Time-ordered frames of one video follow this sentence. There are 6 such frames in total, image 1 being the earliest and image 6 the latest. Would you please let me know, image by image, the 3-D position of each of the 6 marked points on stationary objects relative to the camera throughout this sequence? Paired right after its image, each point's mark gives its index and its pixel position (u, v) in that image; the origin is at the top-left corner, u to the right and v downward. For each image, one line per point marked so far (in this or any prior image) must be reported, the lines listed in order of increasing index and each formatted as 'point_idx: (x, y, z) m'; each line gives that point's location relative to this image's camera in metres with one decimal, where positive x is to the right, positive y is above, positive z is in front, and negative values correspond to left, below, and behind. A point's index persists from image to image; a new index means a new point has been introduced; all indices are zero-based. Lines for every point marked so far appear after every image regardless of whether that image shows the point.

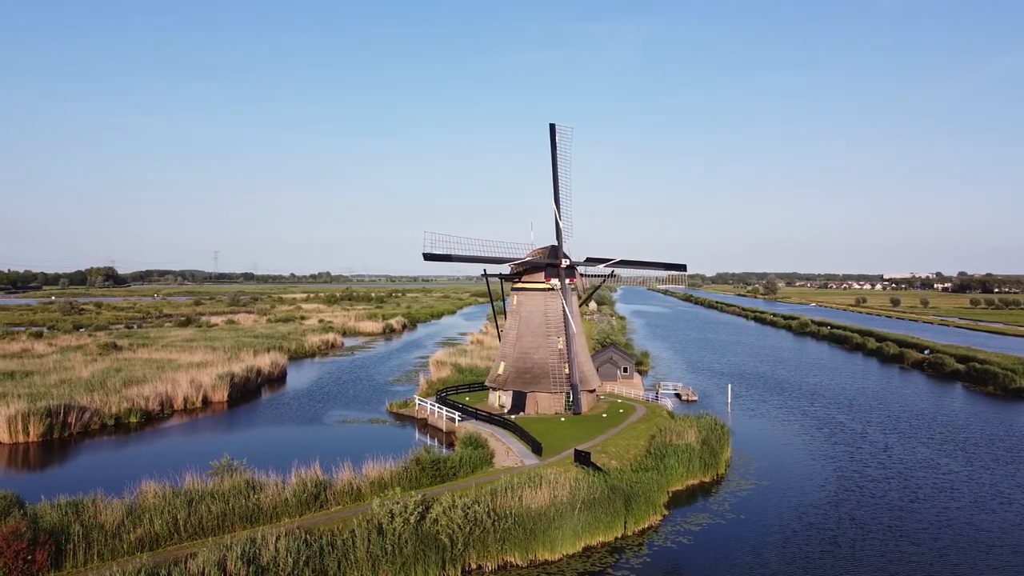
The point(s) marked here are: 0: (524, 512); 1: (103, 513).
0: (+0.2, -3.8, +11.0) m
1: (-6.3, -3.4, +10.1) m
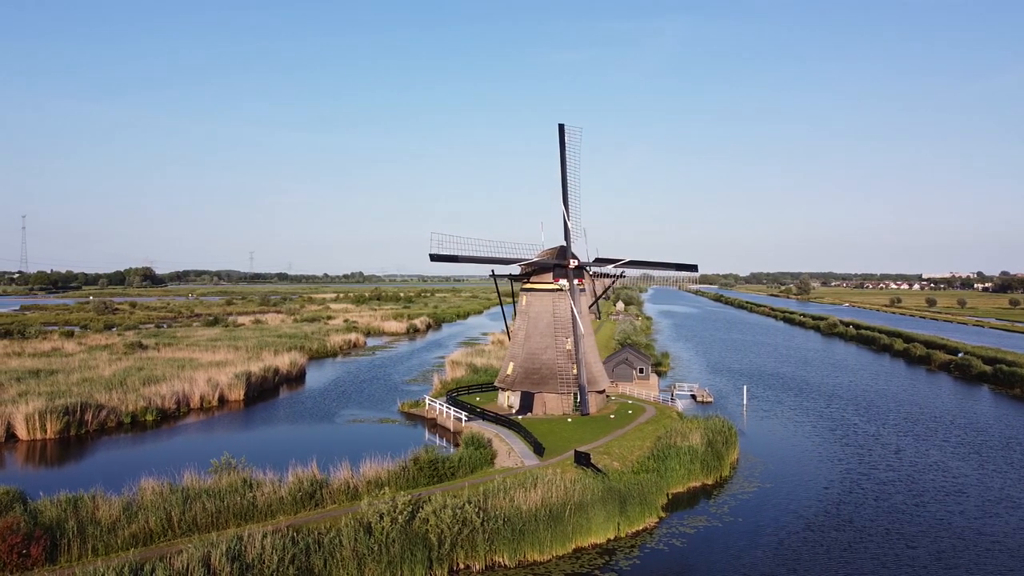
0: (0.0, -3.8, +11.0) m
1: (-6.4, -3.5, +10.3) m
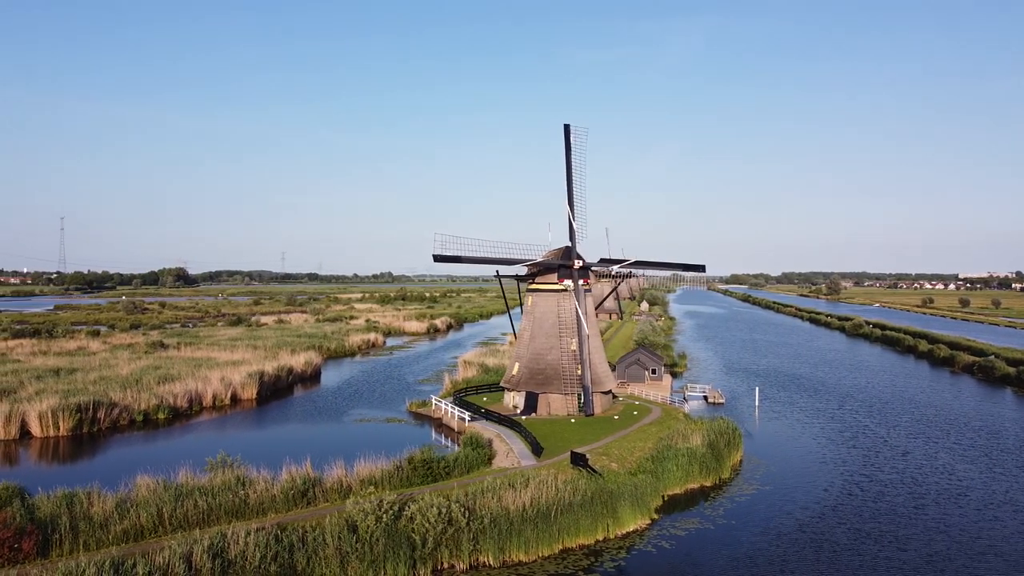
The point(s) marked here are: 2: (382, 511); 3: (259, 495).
0: (-0.2, -3.8, +11.0) m
1: (-6.7, -3.5, +10.5) m
2: (-2.0, -3.5, +10.2) m
3: (-4.5, -3.6, +11.5) m
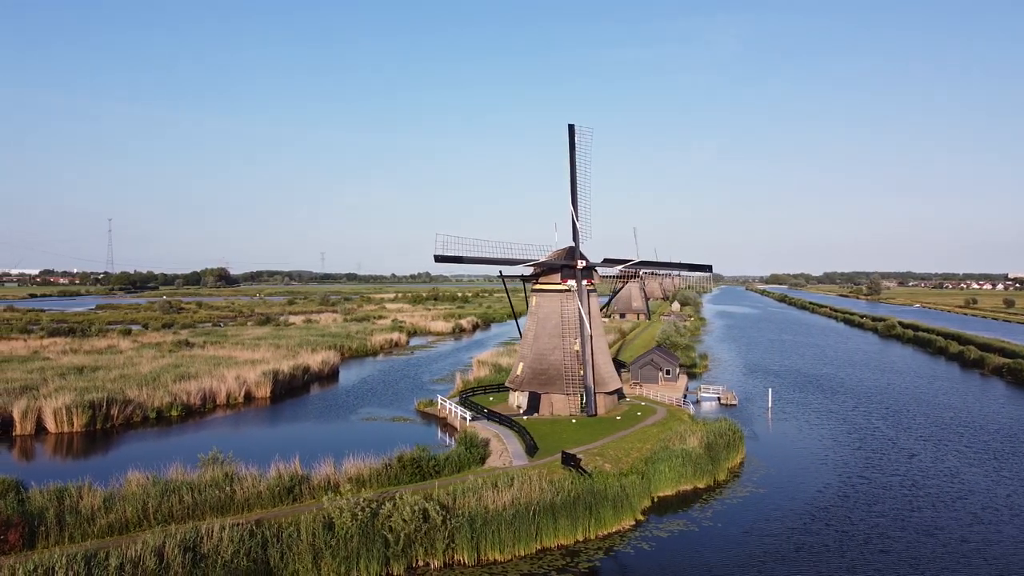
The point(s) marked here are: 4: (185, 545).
0: (-0.6, -3.8, +11.1) m
1: (-7.1, -3.5, +10.8) m
2: (-2.4, -3.5, +10.3) m
3: (-4.8, -3.7, +11.8) m
4: (-4.5, -3.5, +8.9) m
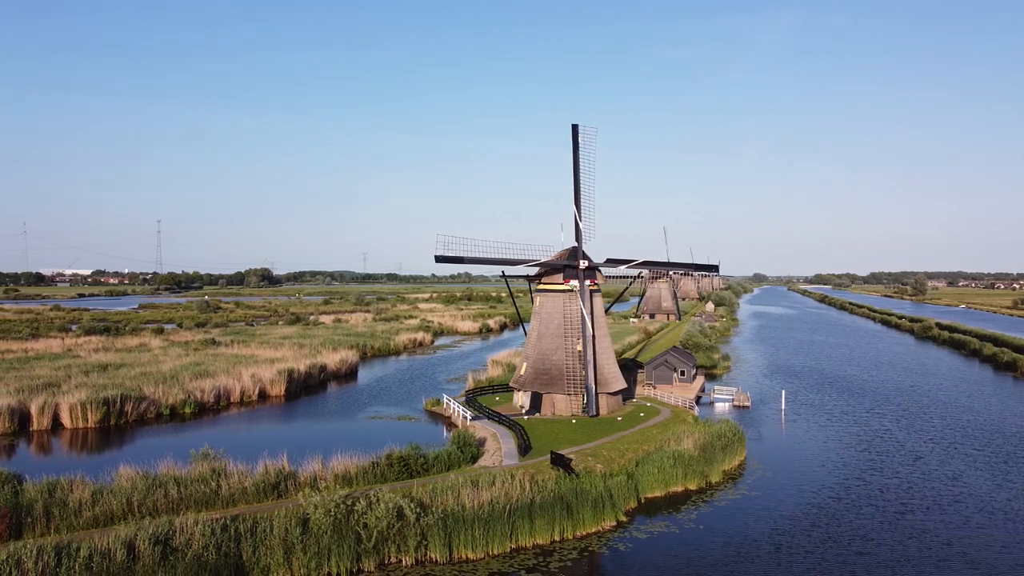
0: (-1.0, -3.8, +11.2) m
1: (-7.5, -3.5, +11.2) m
2: (-2.9, -3.5, +10.5) m
3: (-5.2, -3.7, +12.1) m
4: (-5.0, -3.5, +9.2) m
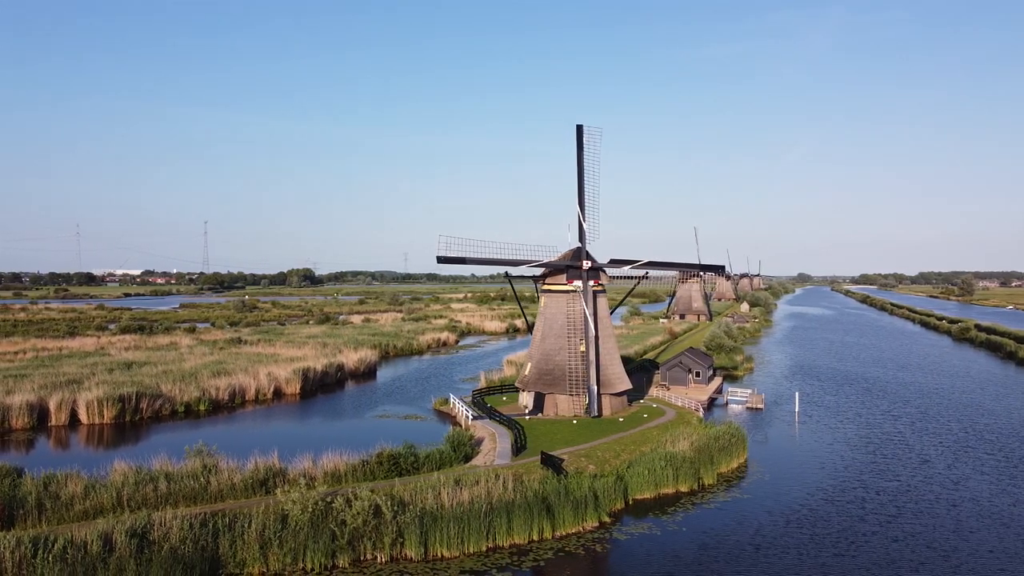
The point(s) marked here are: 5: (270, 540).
0: (-1.4, -3.8, +11.3) m
1: (-7.9, -3.5, +11.6) m
2: (-3.3, -3.5, +10.7) m
3: (-5.6, -3.7, +12.4) m
4: (-5.5, -3.5, +9.5) m
5: (-3.8, -3.9, +10.2) m
